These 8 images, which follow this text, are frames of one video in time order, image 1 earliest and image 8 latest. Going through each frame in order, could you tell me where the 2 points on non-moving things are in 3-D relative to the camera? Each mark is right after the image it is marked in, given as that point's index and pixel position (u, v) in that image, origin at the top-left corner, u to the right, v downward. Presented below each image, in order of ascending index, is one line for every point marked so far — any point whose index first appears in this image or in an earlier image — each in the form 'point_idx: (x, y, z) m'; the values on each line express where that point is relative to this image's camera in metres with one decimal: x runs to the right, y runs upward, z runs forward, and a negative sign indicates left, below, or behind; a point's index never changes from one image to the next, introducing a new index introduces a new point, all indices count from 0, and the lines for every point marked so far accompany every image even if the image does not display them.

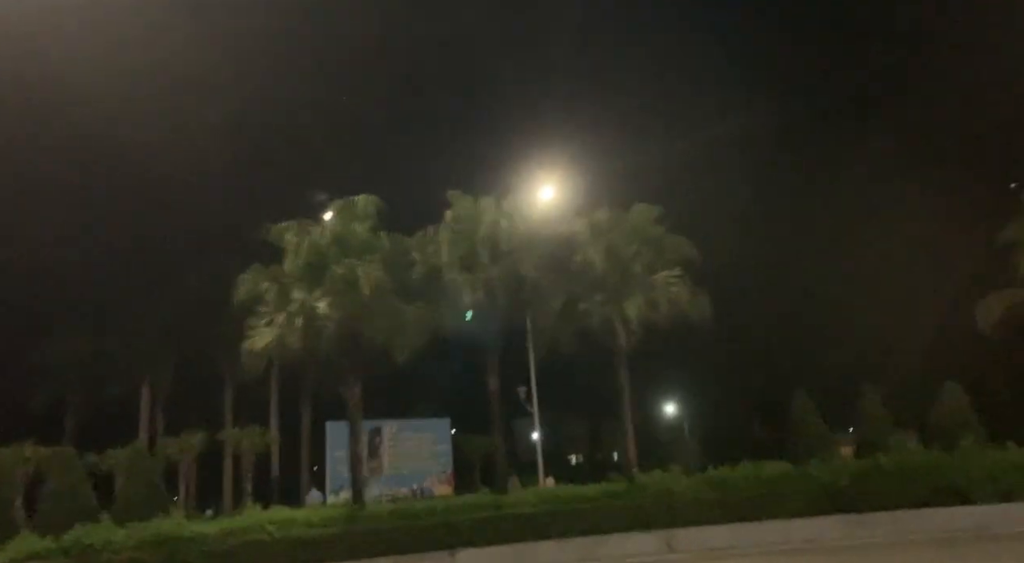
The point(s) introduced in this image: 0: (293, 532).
0: (-4.2, -4.8, +15.7) m
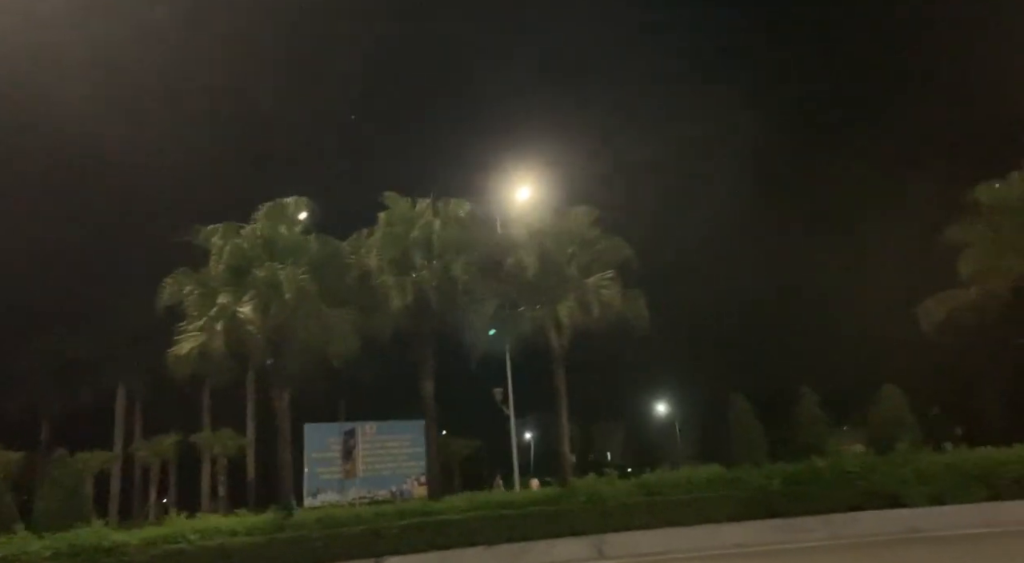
0: (-5.6, -4.9, +15.5) m
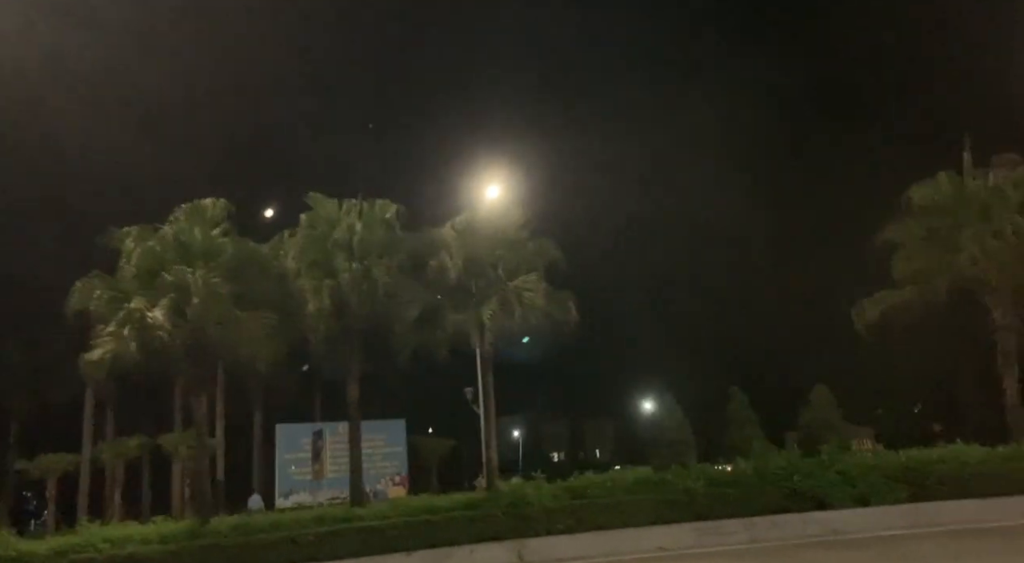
0: (-7.2, -5.0, +15.2) m
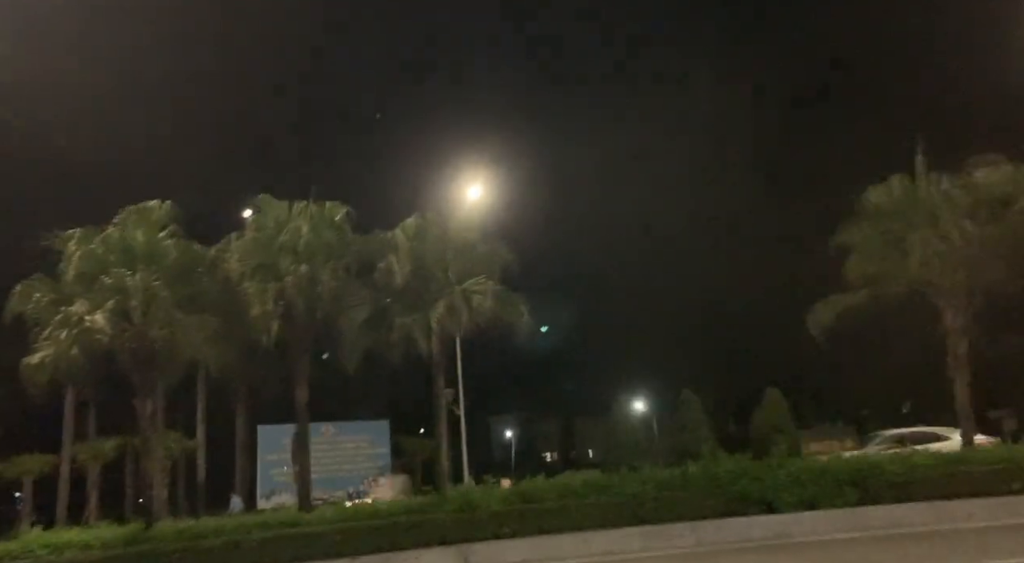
0: (-8.3, -5.0, +15.1) m
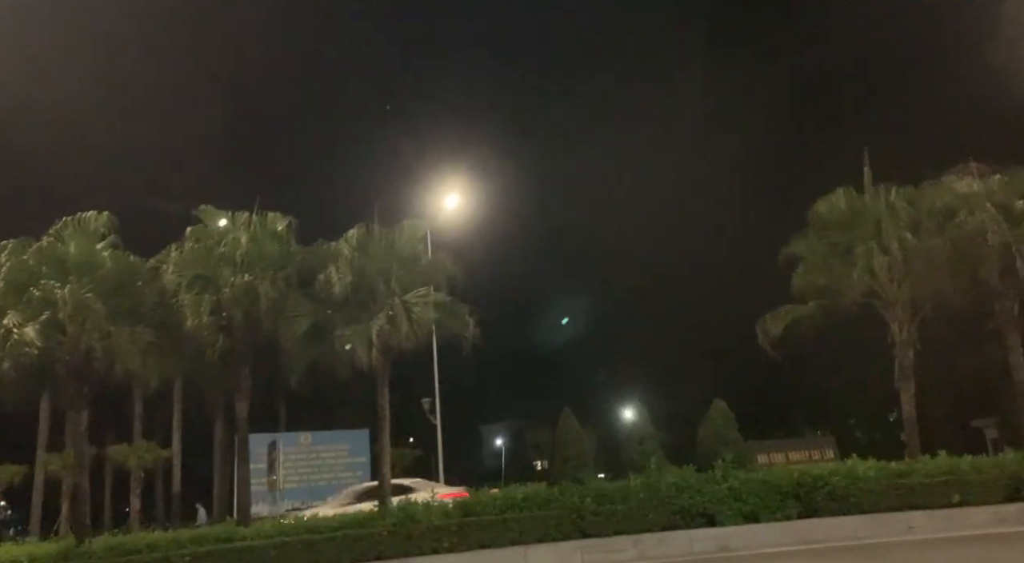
0: (-9.5, -5.2, +14.8) m
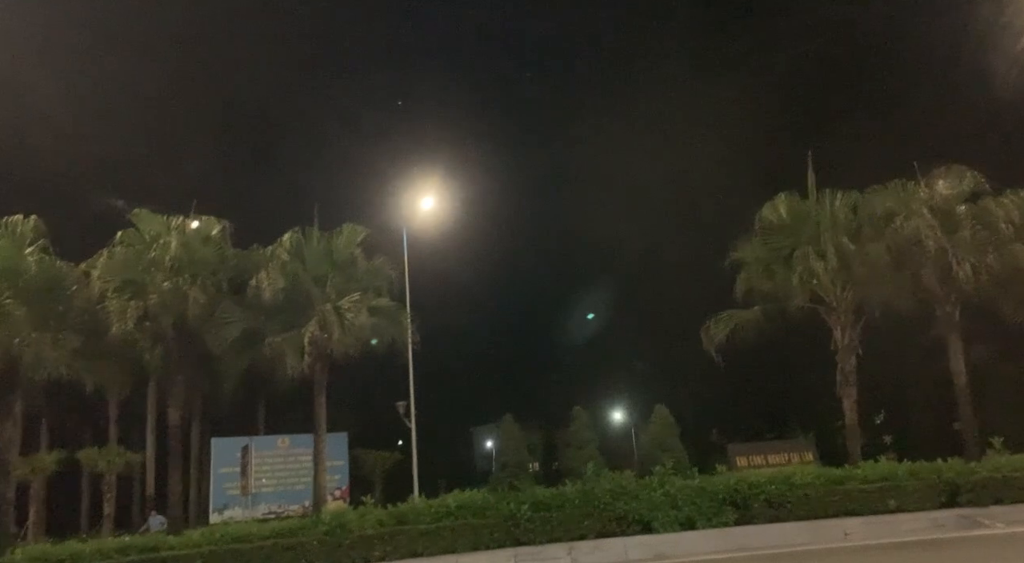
0: (-10.8, -5.3, +14.5) m
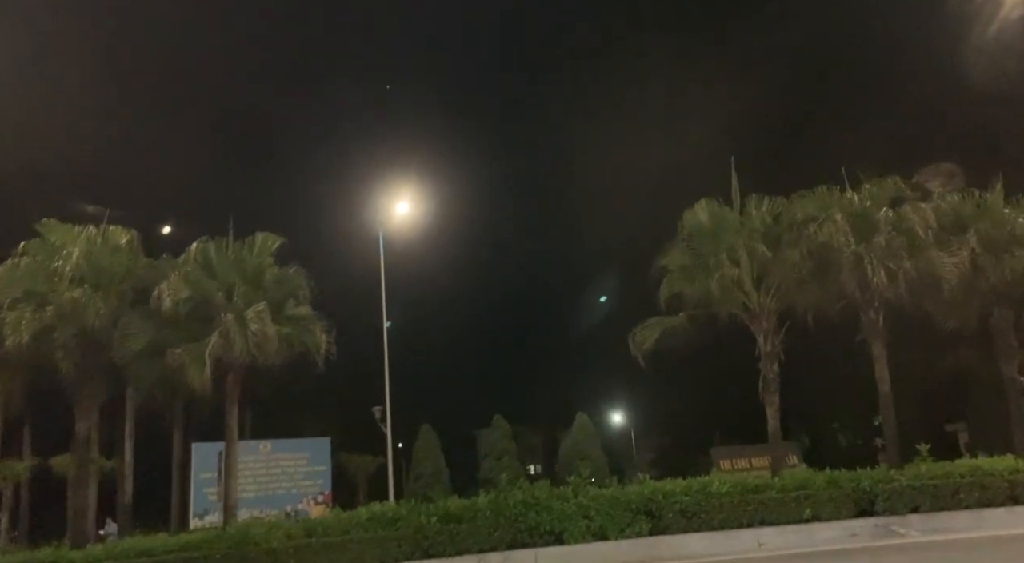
0: (-12.6, -5.6, +14.3) m
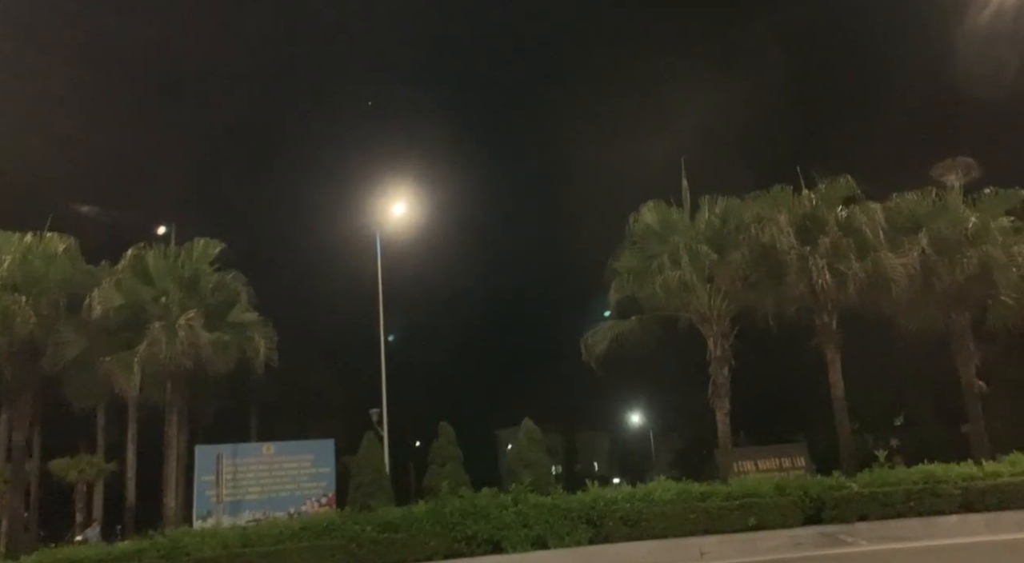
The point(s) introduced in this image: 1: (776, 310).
0: (-13.9, -5.7, +14.3) m
1: (+6.1, -0.7, +18.8) m
